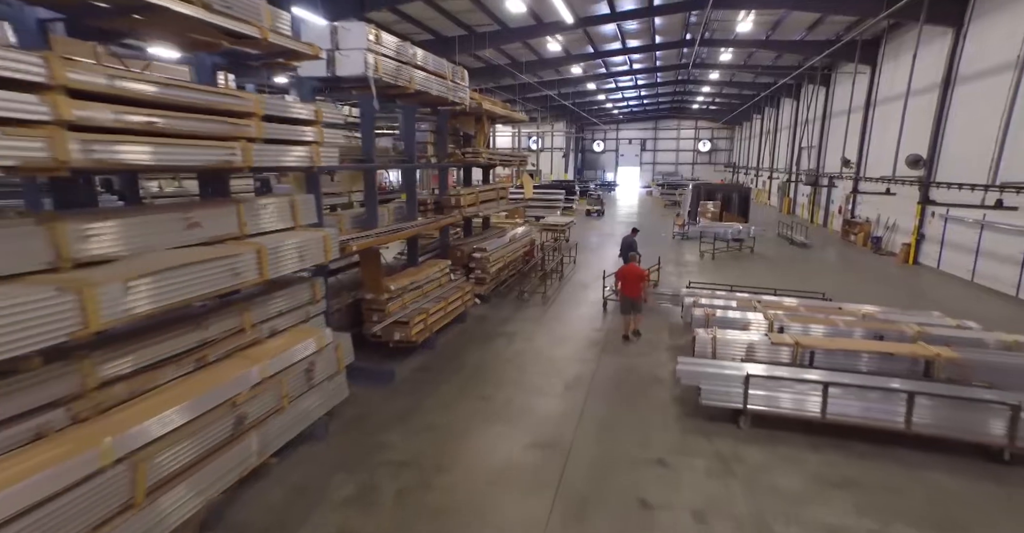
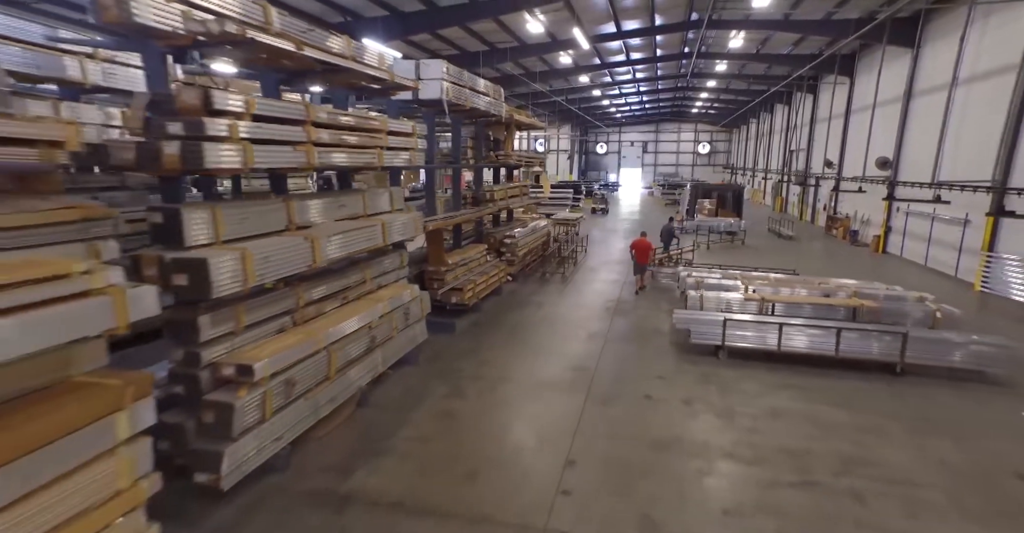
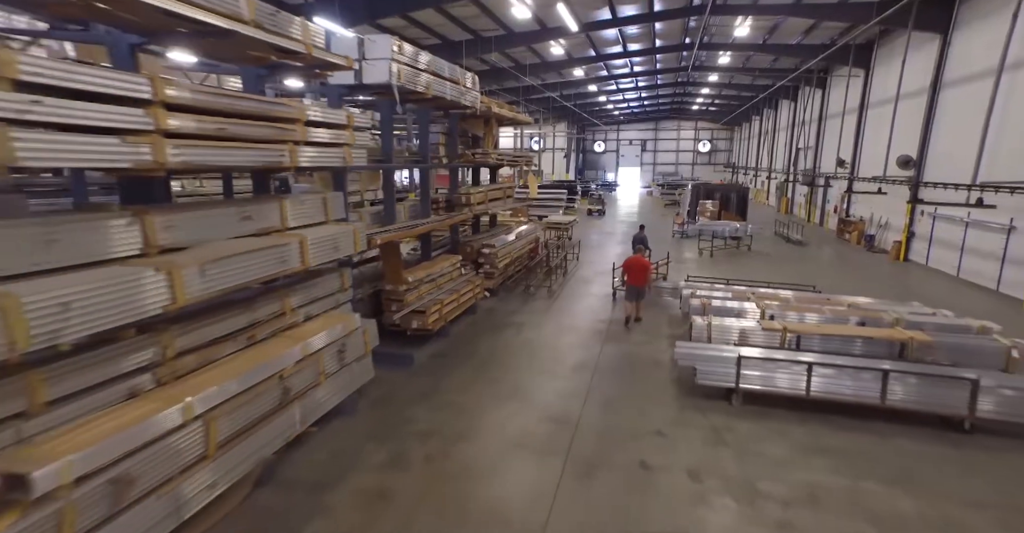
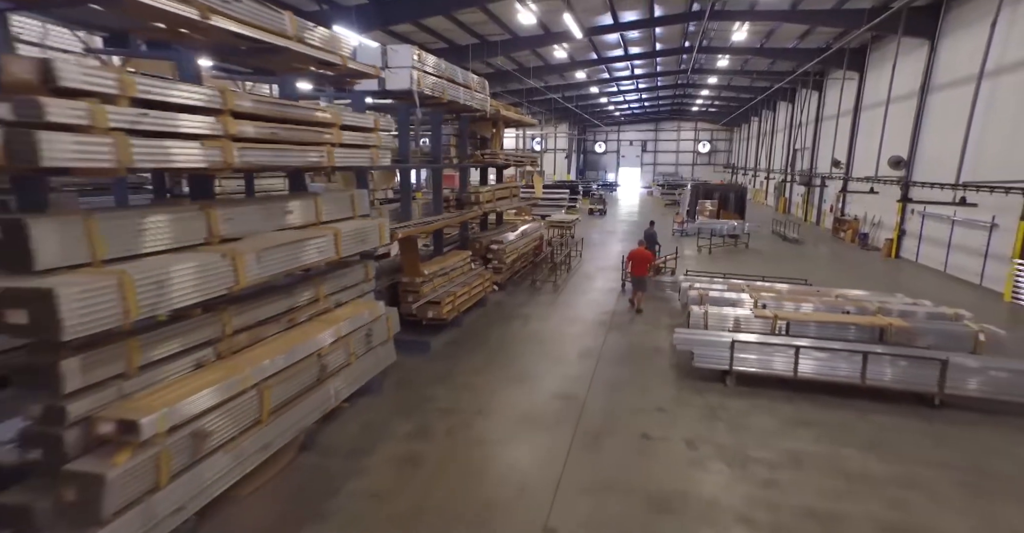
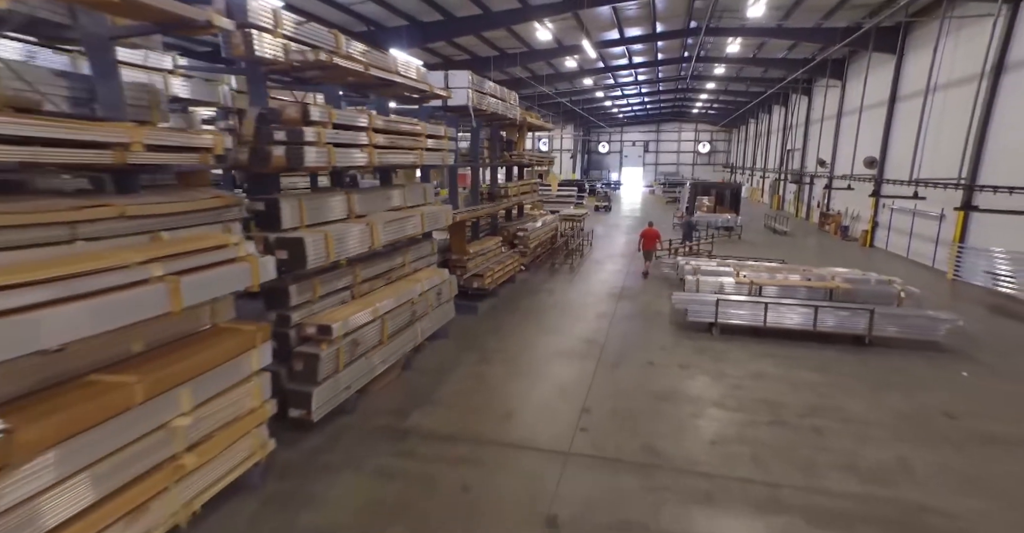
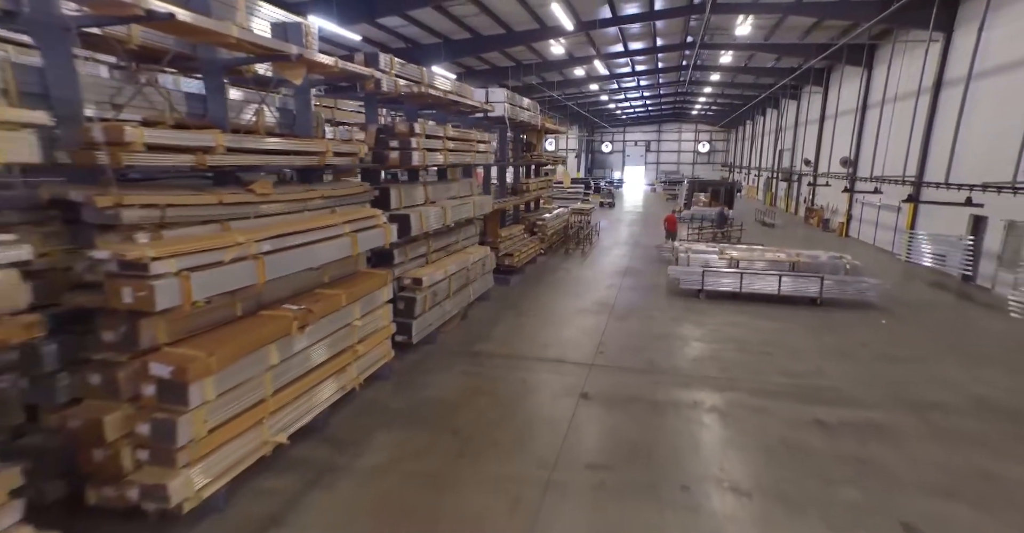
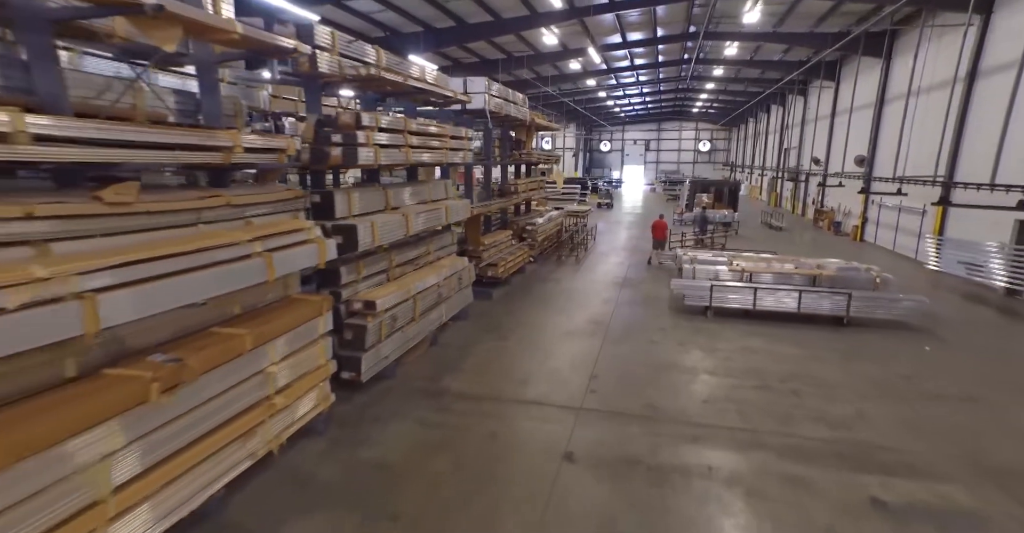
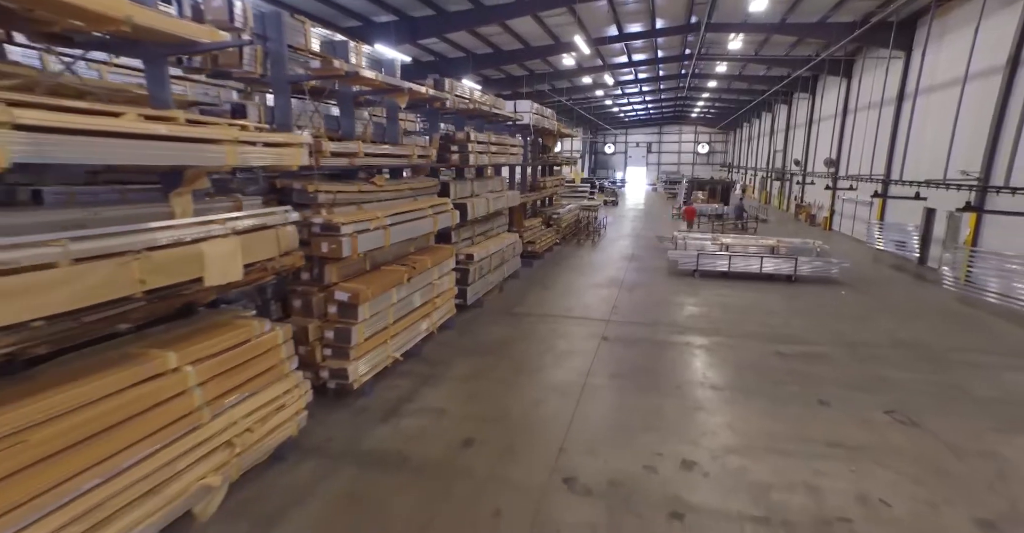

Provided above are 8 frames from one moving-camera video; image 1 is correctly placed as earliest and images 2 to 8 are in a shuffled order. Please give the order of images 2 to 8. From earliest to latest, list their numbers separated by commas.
3, 4, 2, 5, 7, 6, 8
